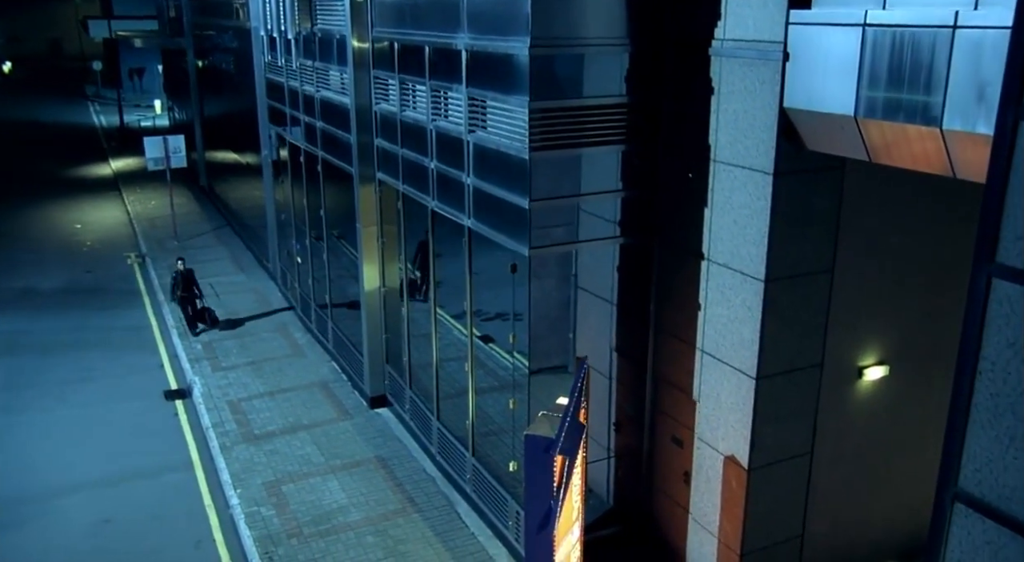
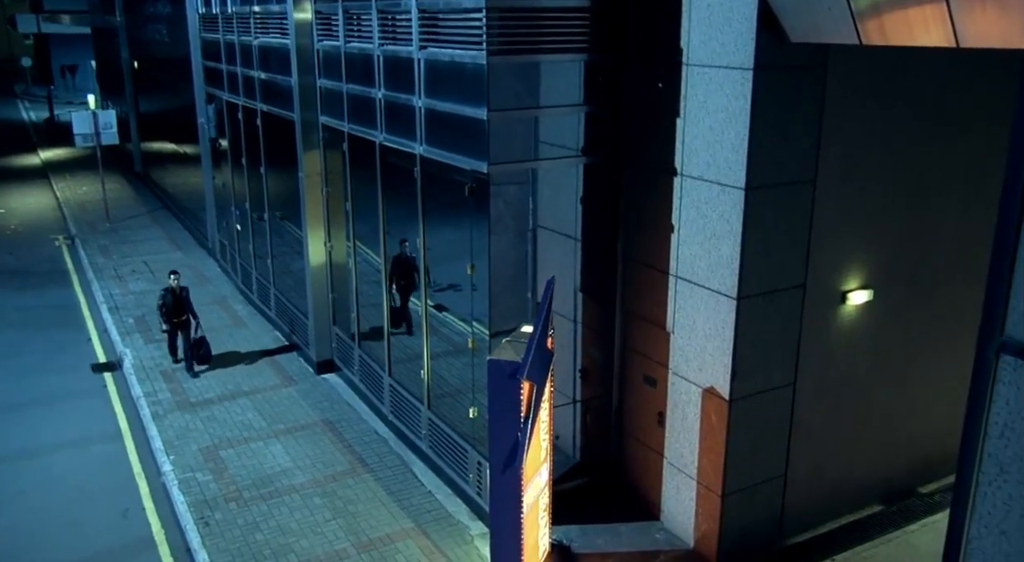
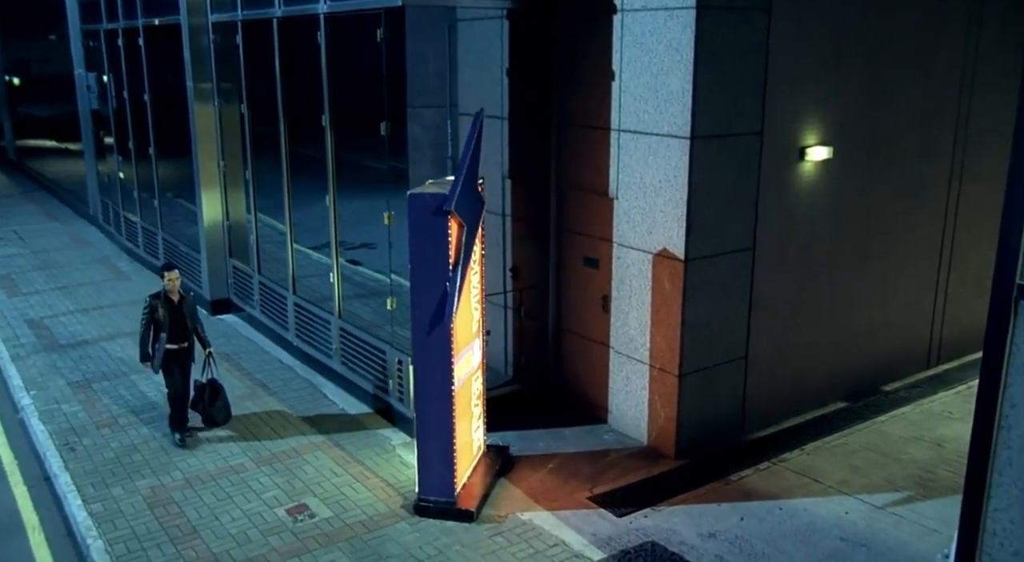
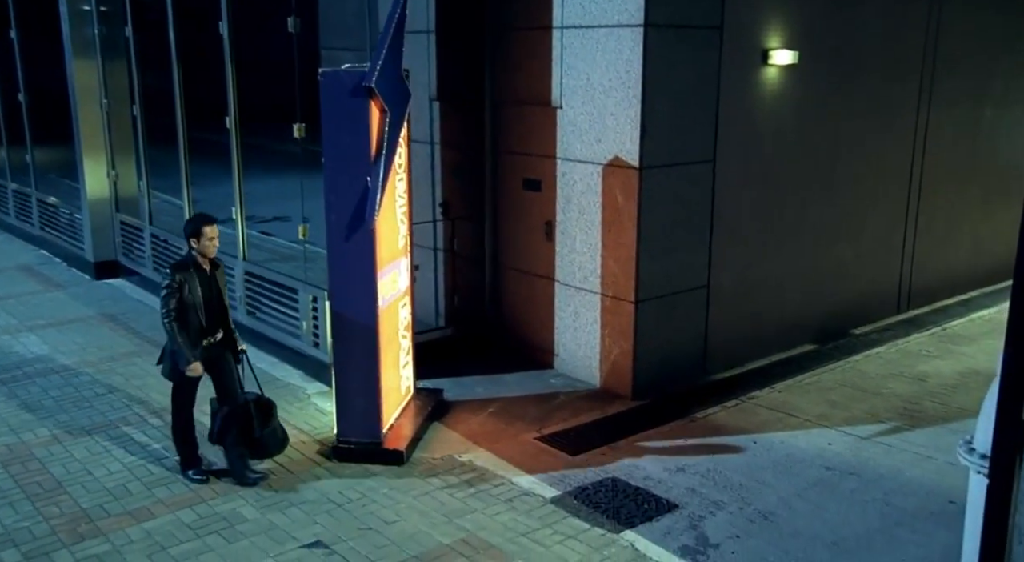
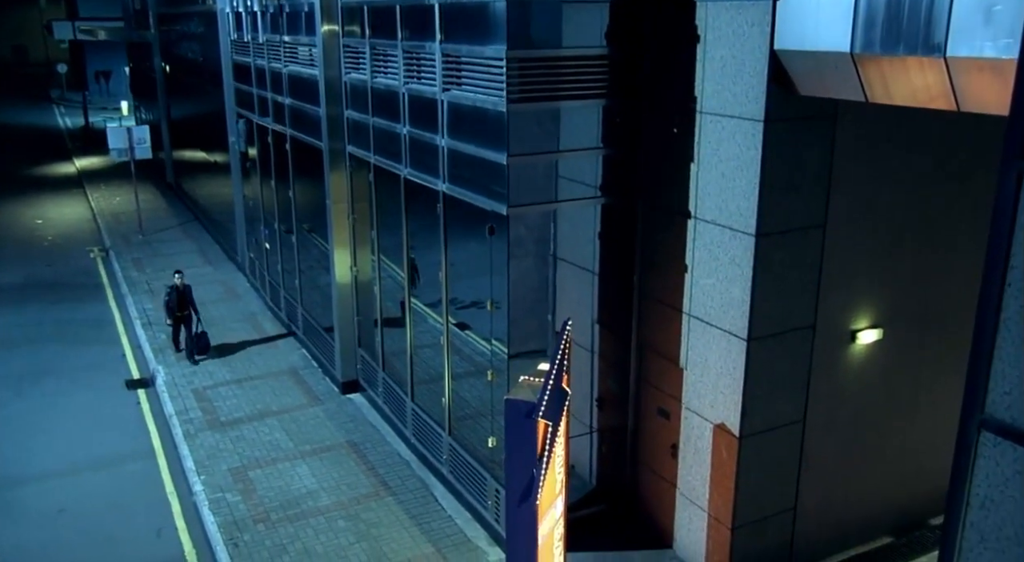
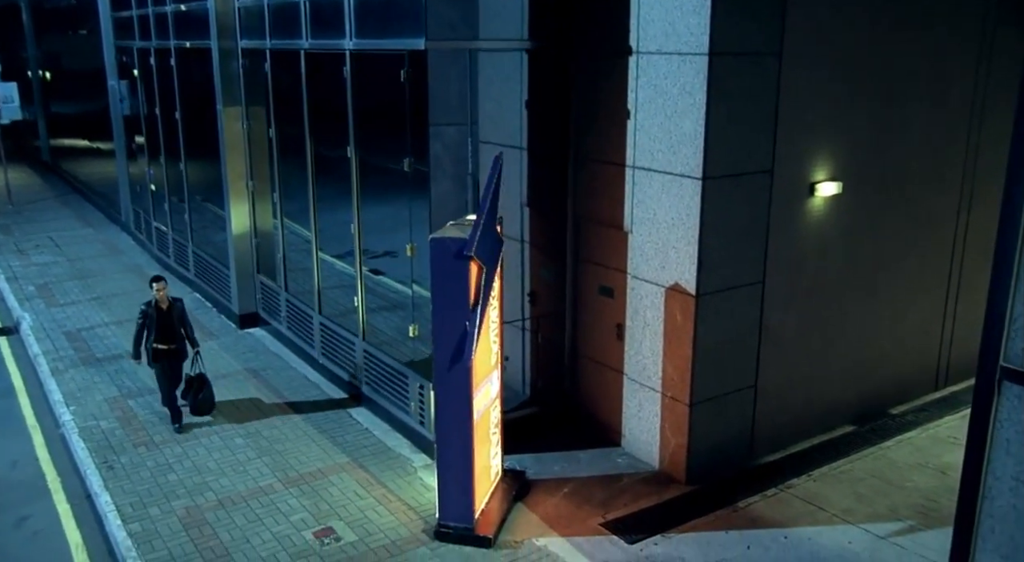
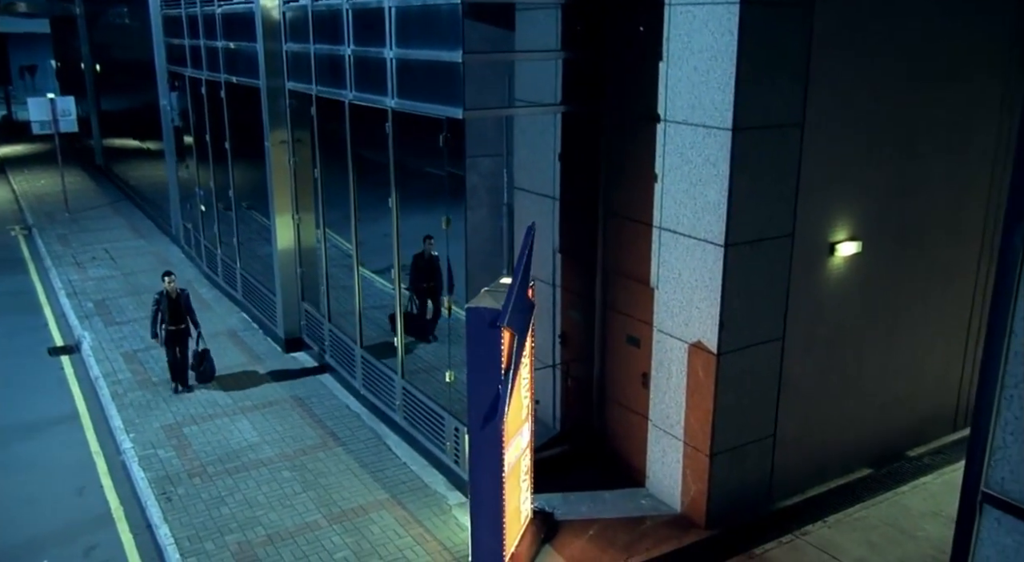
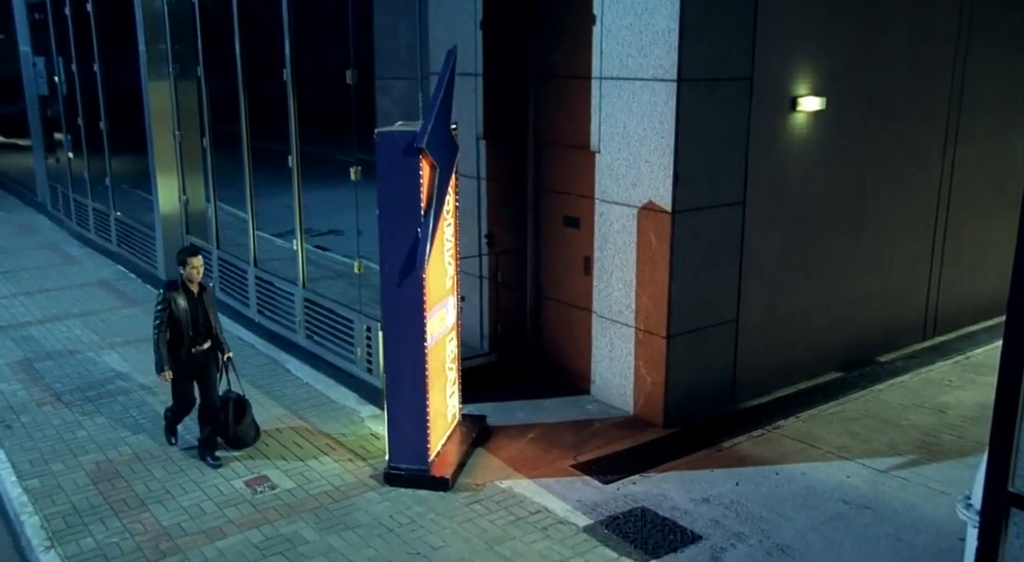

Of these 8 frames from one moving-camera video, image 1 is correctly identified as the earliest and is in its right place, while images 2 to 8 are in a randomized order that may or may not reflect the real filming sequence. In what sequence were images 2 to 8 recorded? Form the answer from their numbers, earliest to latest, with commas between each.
5, 2, 7, 6, 3, 8, 4
